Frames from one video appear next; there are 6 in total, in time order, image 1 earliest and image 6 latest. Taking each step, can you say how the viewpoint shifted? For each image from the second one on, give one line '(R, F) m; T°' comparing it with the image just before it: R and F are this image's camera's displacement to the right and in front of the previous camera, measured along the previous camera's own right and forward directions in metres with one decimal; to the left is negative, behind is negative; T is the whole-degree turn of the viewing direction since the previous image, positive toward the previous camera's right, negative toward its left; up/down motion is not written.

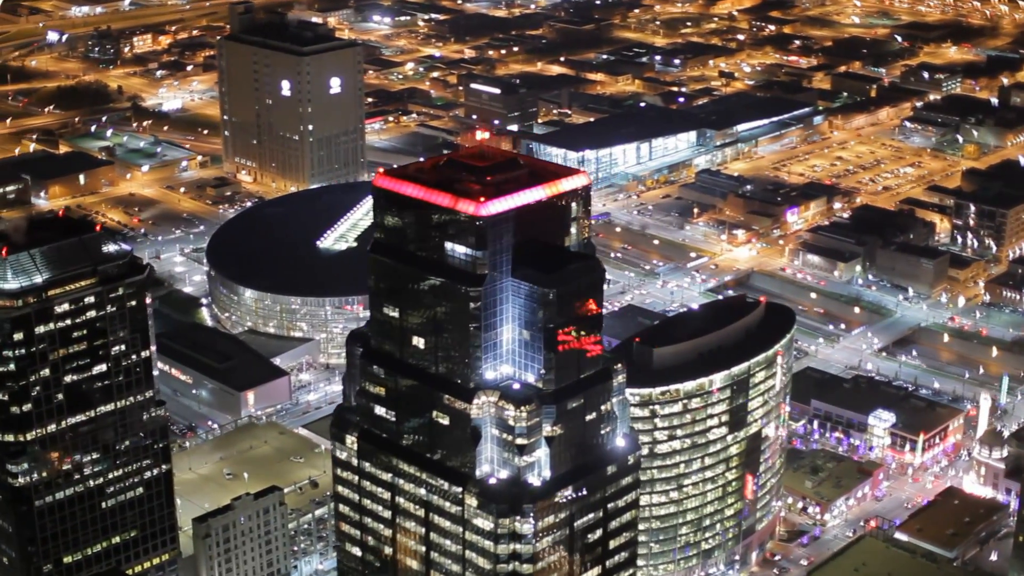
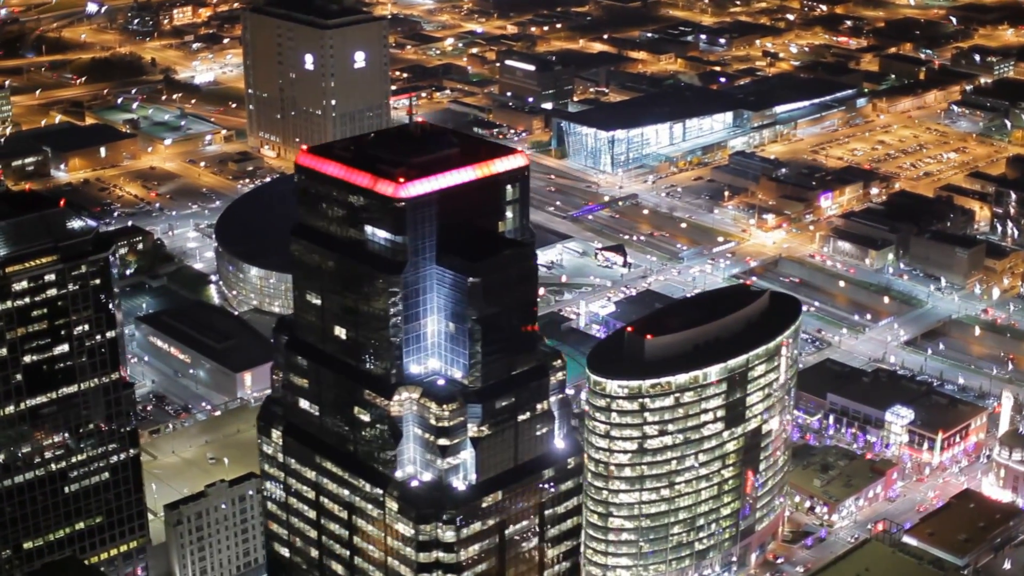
(+2.8, +2.5) m; -2°
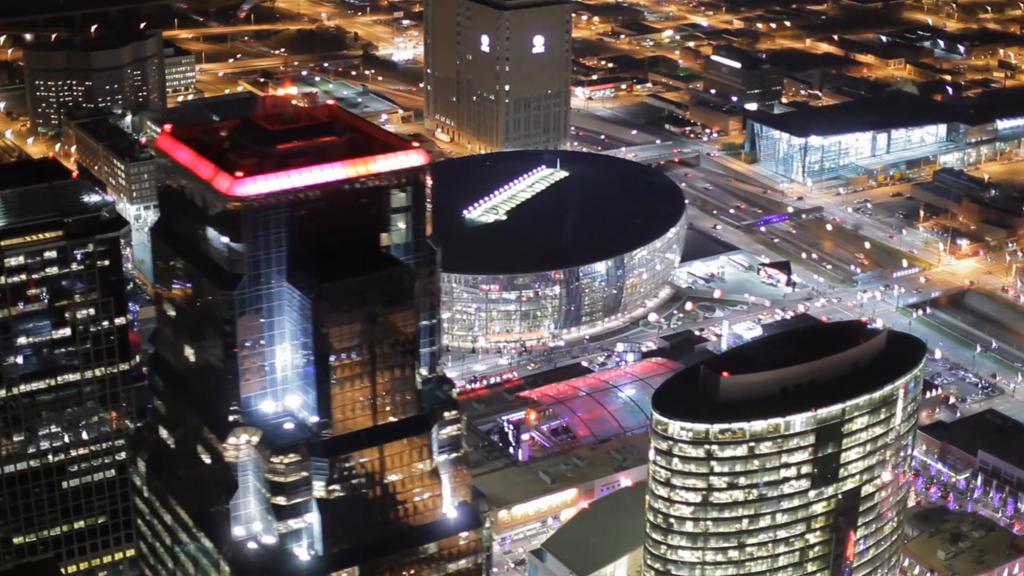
(+6.5, +6.6) m; -10°
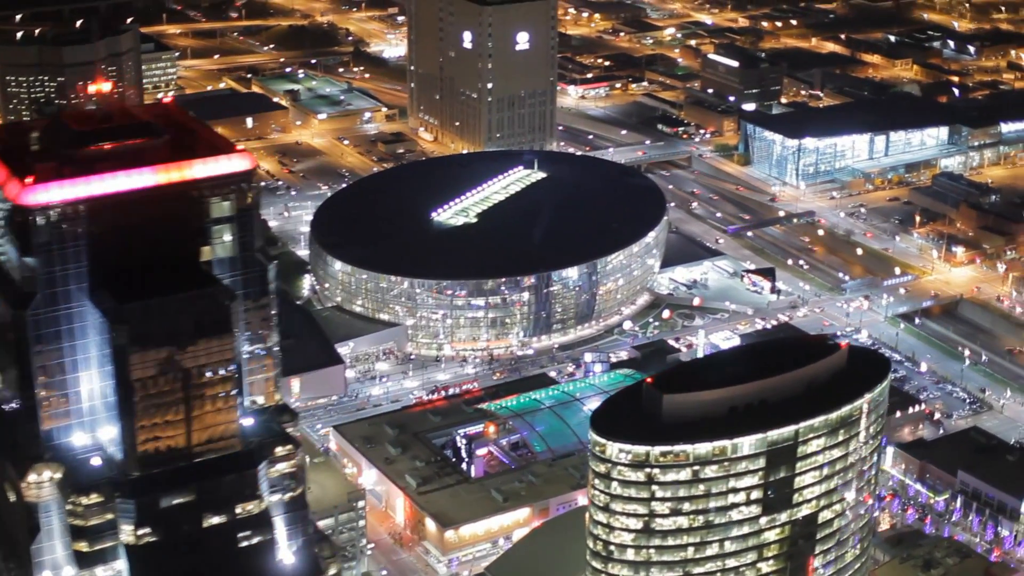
(+3.0, +3.1) m; -1°
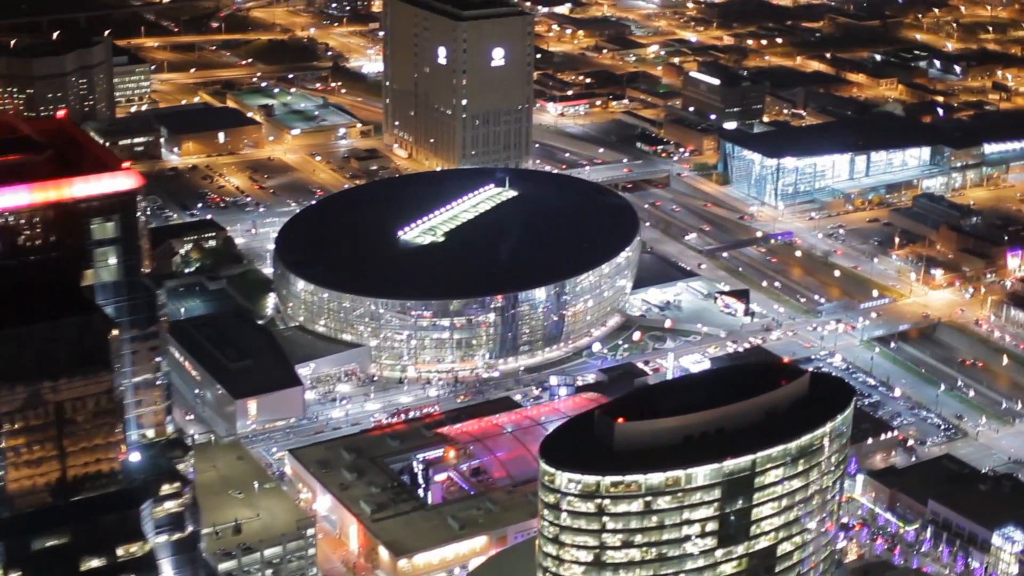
(+1.4, +1.5) m; 0°
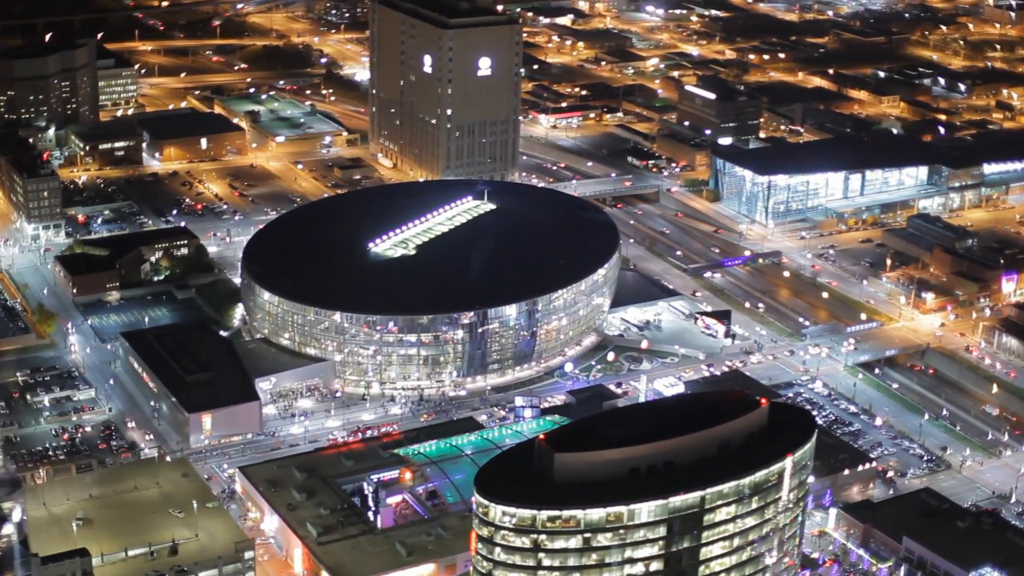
(+2.3, +2.1) m; -1°
